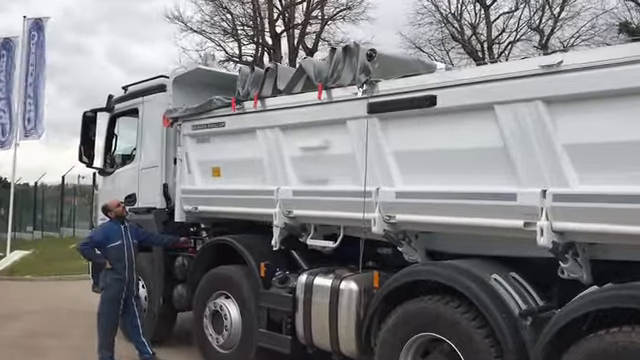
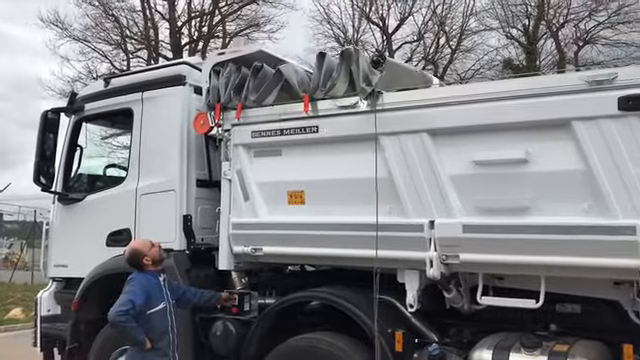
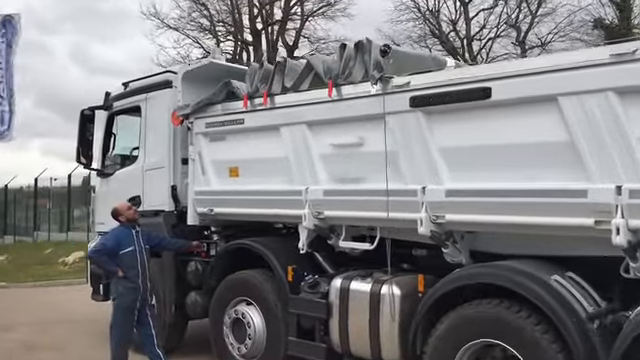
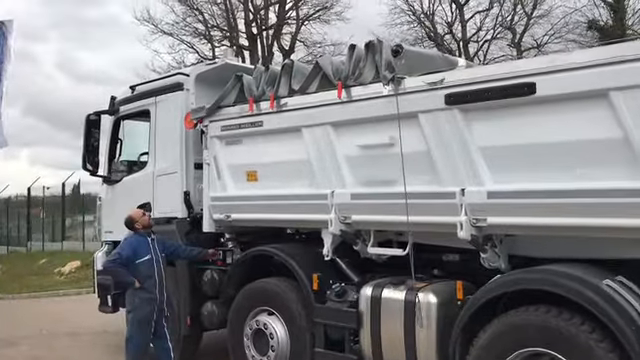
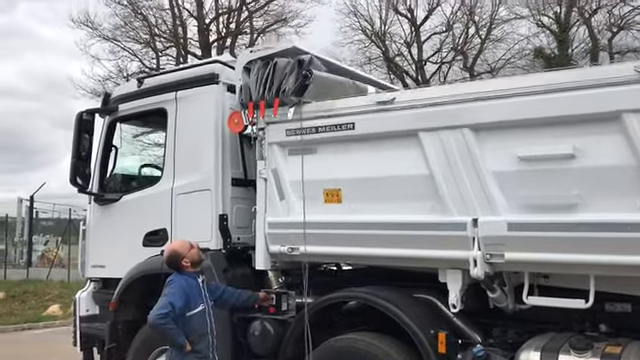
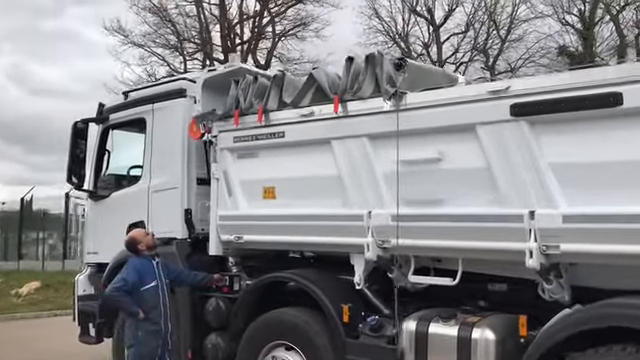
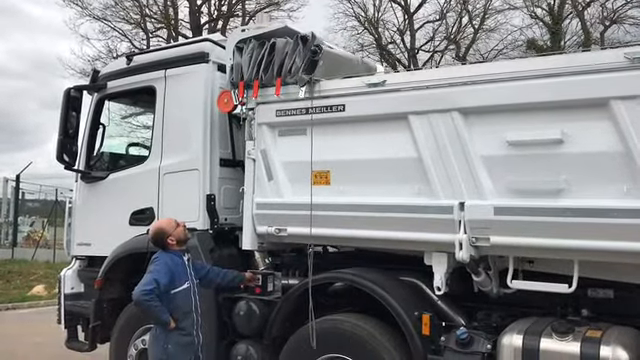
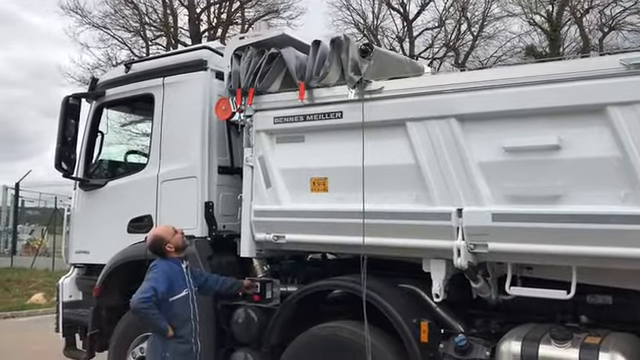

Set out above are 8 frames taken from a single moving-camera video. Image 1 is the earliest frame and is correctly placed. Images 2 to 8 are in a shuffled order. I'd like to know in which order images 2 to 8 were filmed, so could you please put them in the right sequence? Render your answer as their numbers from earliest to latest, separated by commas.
3, 4, 6, 2, 8, 7, 5
